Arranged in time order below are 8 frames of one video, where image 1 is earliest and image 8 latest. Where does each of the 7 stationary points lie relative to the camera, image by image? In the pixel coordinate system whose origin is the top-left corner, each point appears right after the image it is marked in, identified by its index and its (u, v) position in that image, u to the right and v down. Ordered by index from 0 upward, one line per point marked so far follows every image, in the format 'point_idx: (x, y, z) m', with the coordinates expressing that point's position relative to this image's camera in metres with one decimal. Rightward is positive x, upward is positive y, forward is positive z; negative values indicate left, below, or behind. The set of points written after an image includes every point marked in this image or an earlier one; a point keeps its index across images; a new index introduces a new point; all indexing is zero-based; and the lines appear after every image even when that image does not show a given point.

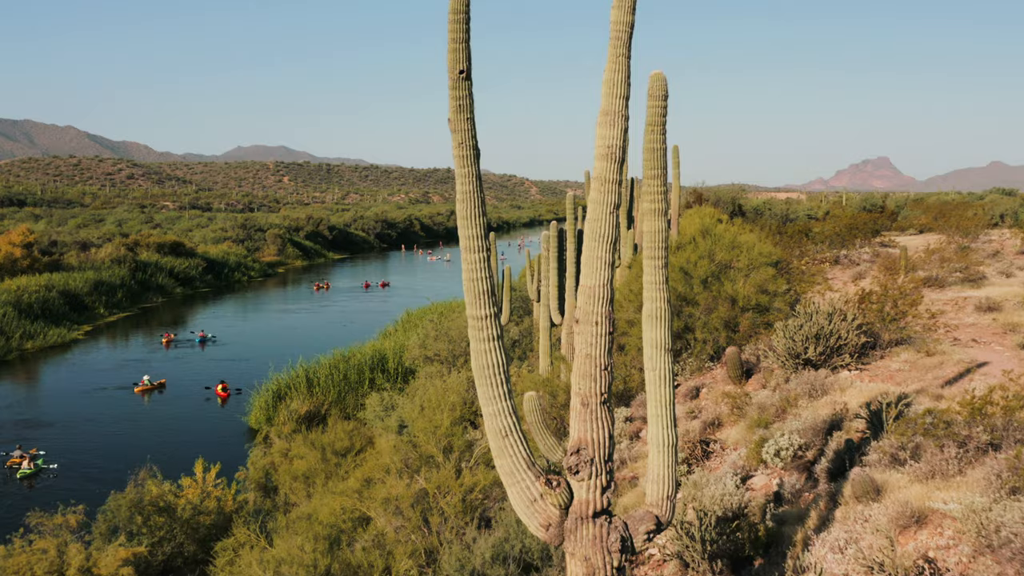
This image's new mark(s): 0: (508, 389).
0: (0.0, -0.7, +4.5) m
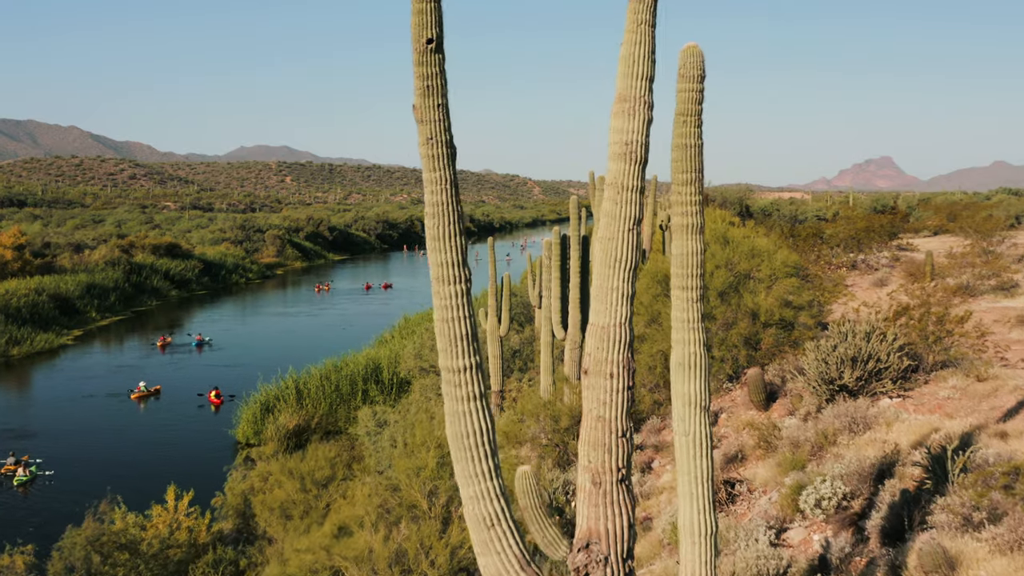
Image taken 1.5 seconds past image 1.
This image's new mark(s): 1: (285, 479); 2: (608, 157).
0: (-0.1, -0.9, +3.4) m
1: (-3.7, -3.2, +11.2) m
2: (+0.7, +0.8, +4.3) m
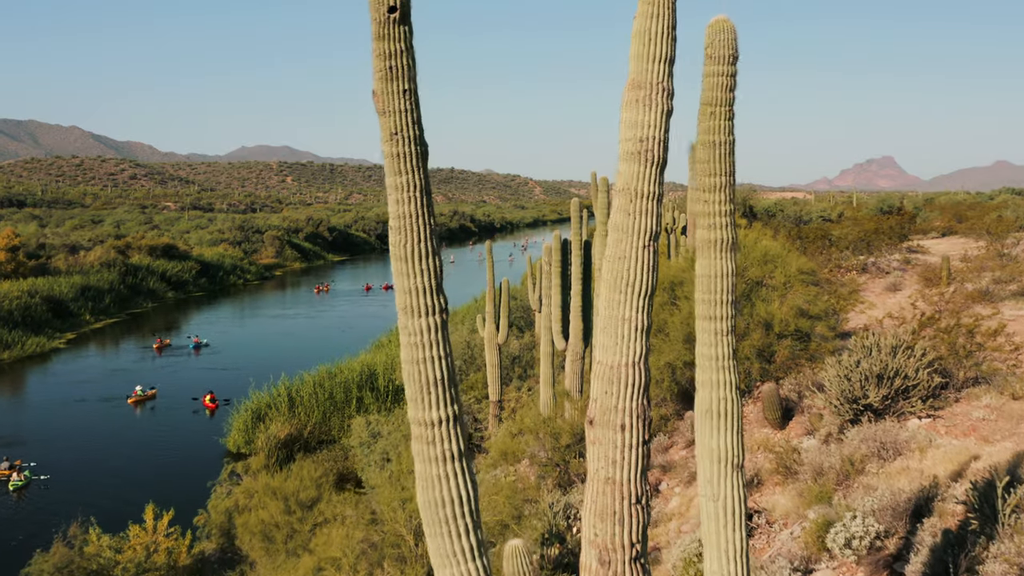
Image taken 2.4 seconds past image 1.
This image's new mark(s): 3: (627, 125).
0: (-0.1, -1.0, +2.7) m
1: (-3.8, -3.3, +10.5) m
2: (+0.6, +0.7, +3.7) m
3: (+0.7, +0.9, +3.8) m
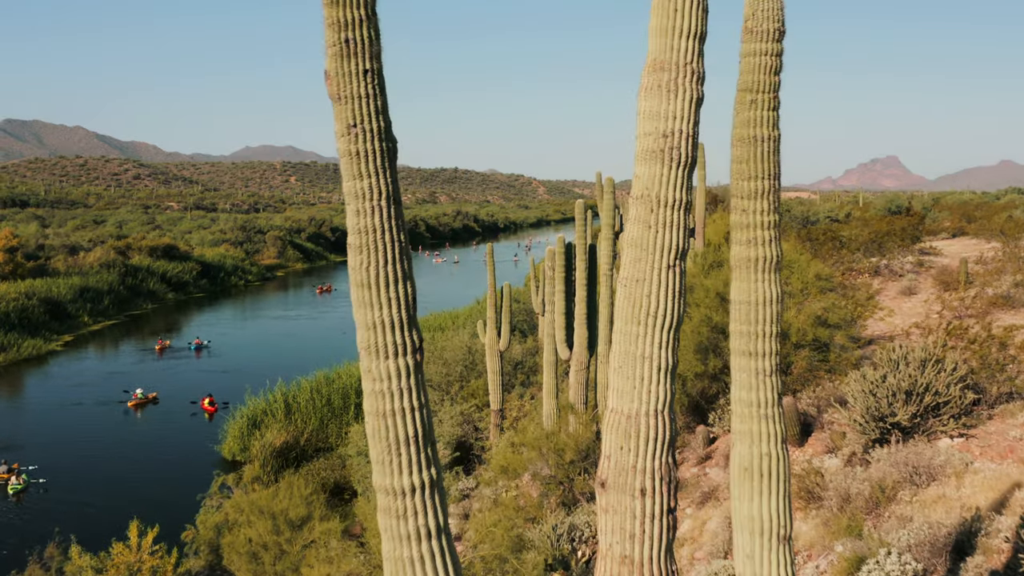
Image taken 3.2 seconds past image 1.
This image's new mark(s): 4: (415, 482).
0: (-0.2, -1.1, +2.2) m
1: (-3.8, -3.4, +10.0) m
2: (+0.6, +0.6, +3.1) m
3: (+0.7, +0.8, +3.2) m
4: (-0.3, -0.6, +2.1) m
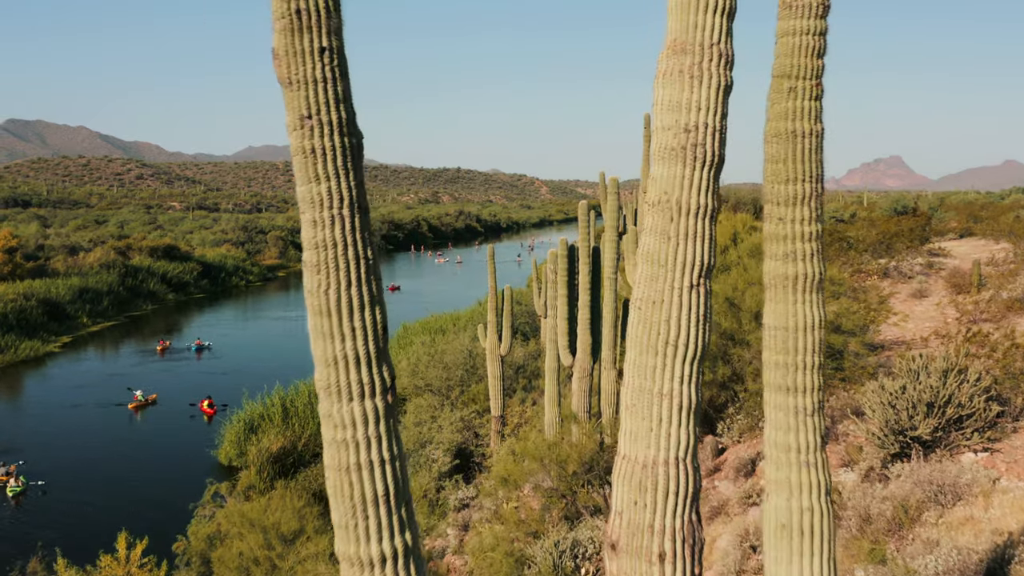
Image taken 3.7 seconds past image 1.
0: (-0.2, -1.2, +1.8) m
1: (-3.8, -3.4, +9.7) m
2: (+0.6, +0.5, +2.7) m
3: (+0.6, +0.8, +2.8) m
4: (-0.3, -0.7, +1.8) m
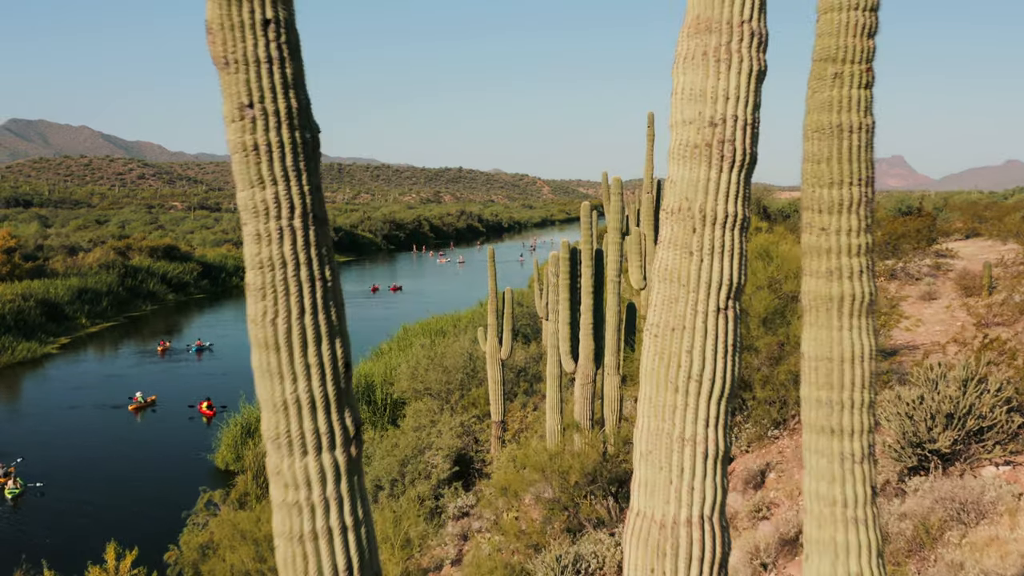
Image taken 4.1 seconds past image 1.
0: (-0.2, -1.2, +1.5) m
1: (-3.8, -3.5, +9.4) m
2: (+0.6, +0.5, +2.4) m
3: (+0.6, +0.7, +2.5) m
4: (-0.3, -0.7, +1.5) m
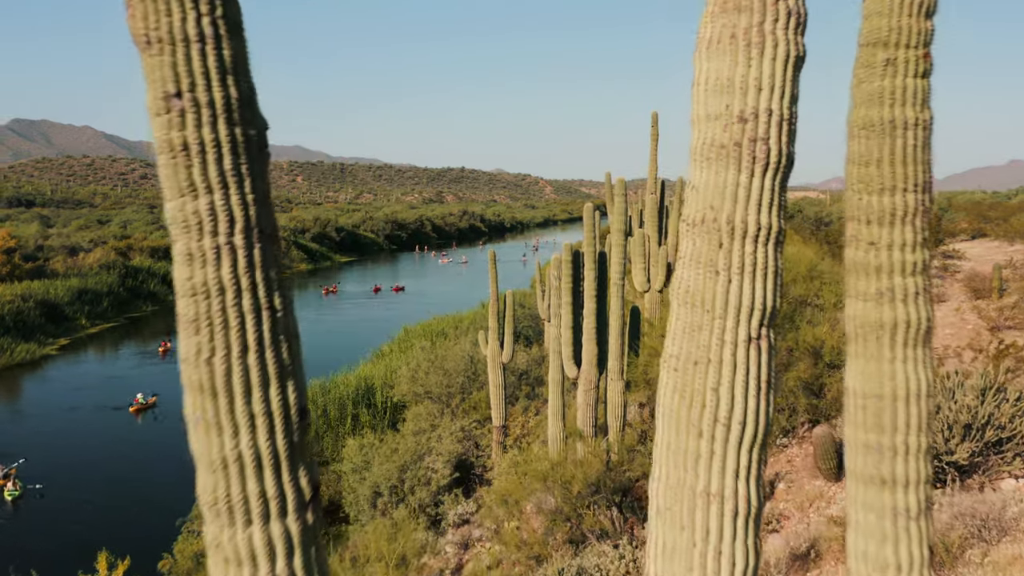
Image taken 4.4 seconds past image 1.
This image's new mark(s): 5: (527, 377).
0: (-0.2, -1.3, +1.2) m
1: (-3.7, -3.5, +9.1) m
2: (+0.5, +0.4, +2.2) m
3: (+0.6, +0.6, +2.3) m
4: (-0.4, -0.8, +1.2) m
5: (+0.4, -2.2, +16.6) m
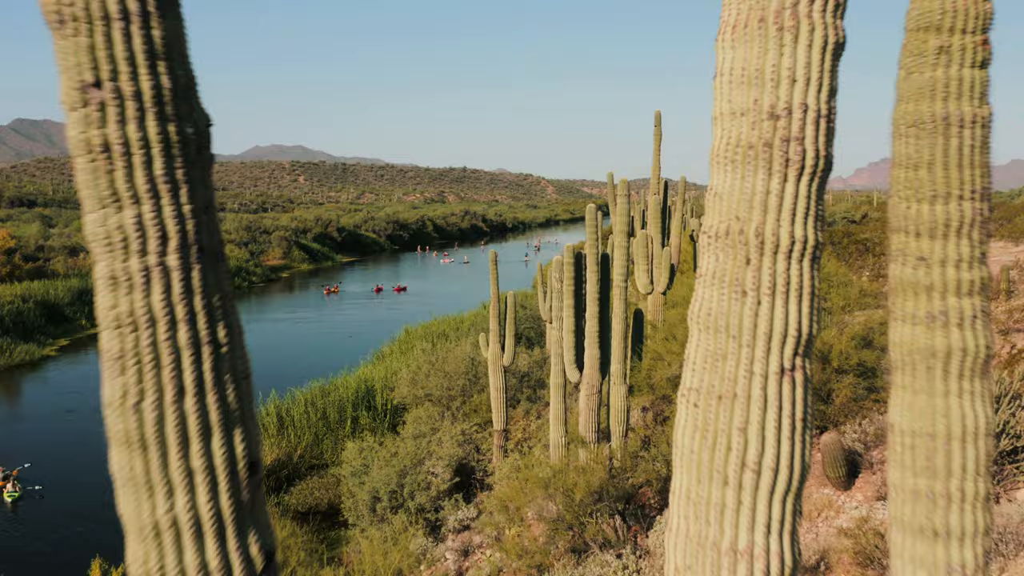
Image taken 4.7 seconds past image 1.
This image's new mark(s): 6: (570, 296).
0: (-0.2, -1.3, +1.1) m
1: (-3.7, -3.6, +8.9) m
2: (+0.5, +0.4, +2.0) m
3: (+0.6, +0.6, +2.1) m
4: (-0.4, -0.8, +1.0) m
5: (+0.4, -2.2, +16.4) m
6: (+0.8, -0.1, +9.3) m
